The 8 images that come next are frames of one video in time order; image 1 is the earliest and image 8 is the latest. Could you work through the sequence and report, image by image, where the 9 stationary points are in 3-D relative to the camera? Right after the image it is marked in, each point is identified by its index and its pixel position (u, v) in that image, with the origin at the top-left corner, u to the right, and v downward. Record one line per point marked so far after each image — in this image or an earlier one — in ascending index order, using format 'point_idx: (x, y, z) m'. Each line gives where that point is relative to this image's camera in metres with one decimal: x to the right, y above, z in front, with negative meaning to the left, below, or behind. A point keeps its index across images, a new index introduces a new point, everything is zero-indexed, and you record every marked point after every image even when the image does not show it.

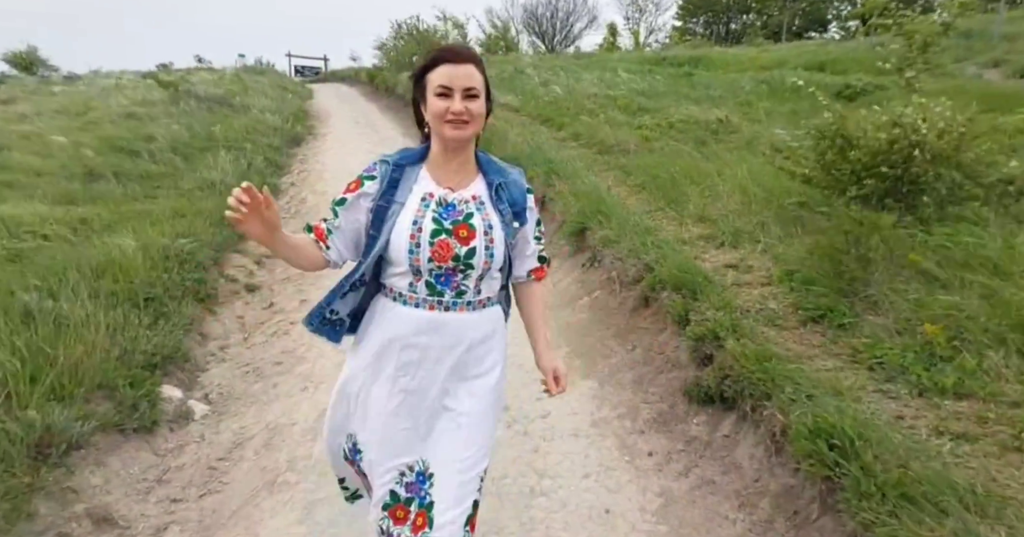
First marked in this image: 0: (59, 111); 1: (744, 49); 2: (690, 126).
0: (-12.2, +4.3, +14.9) m
1: (+8.1, +7.7, +19.5) m
2: (+2.9, +2.3, +8.8) m
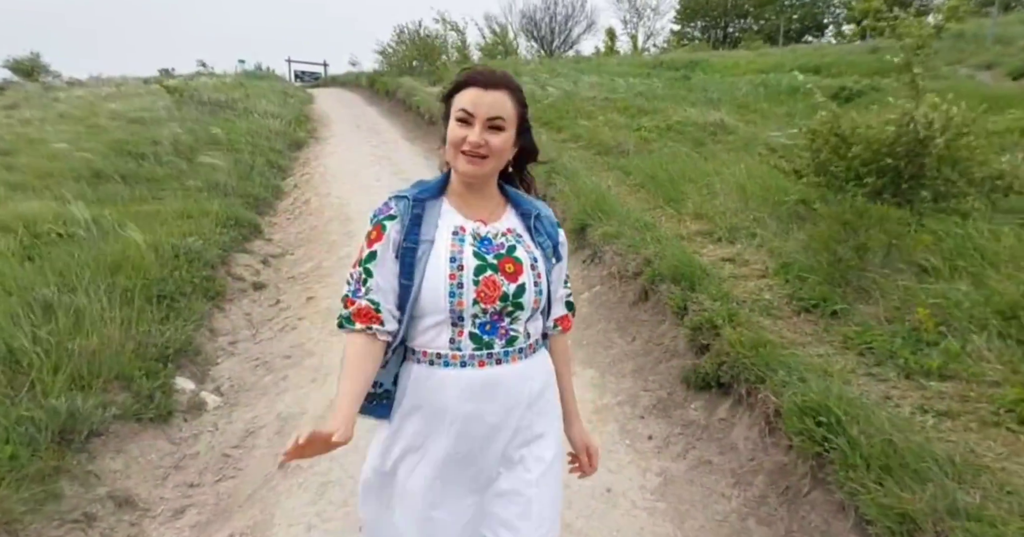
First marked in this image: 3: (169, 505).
0: (-12.2, +4.2, +15.1) m
1: (+8.1, +7.6, +19.7) m
2: (+2.9, +2.3, +9.0) m
3: (-2.0, -1.4, +3.3) m
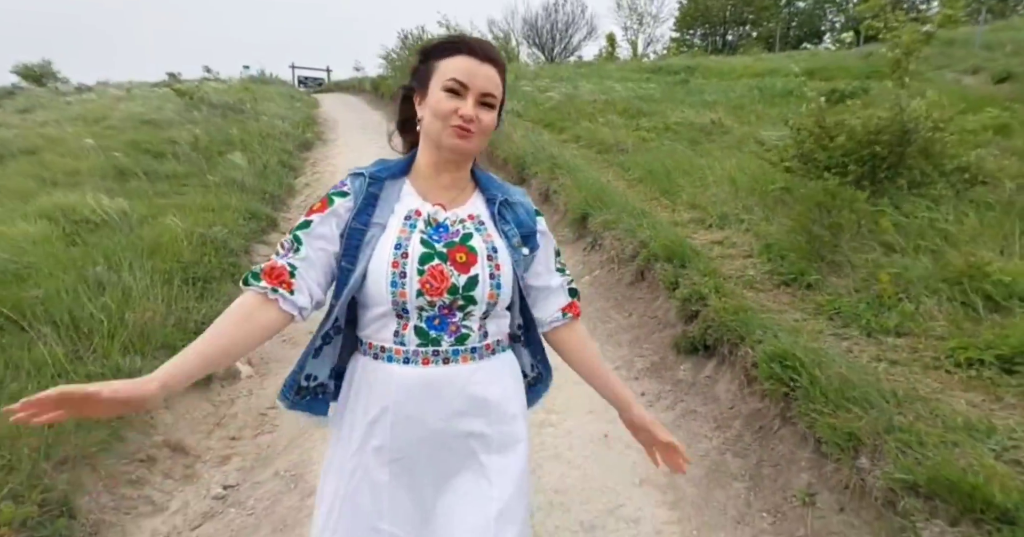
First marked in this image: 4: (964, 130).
0: (-12.1, +4.3, +15.5) m
1: (+8.2, +7.6, +20.2) m
2: (+2.9, +2.4, +9.4) m
3: (-2.0, -1.2, +3.7) m
4: (+5.4, +1.8, +6.6) m
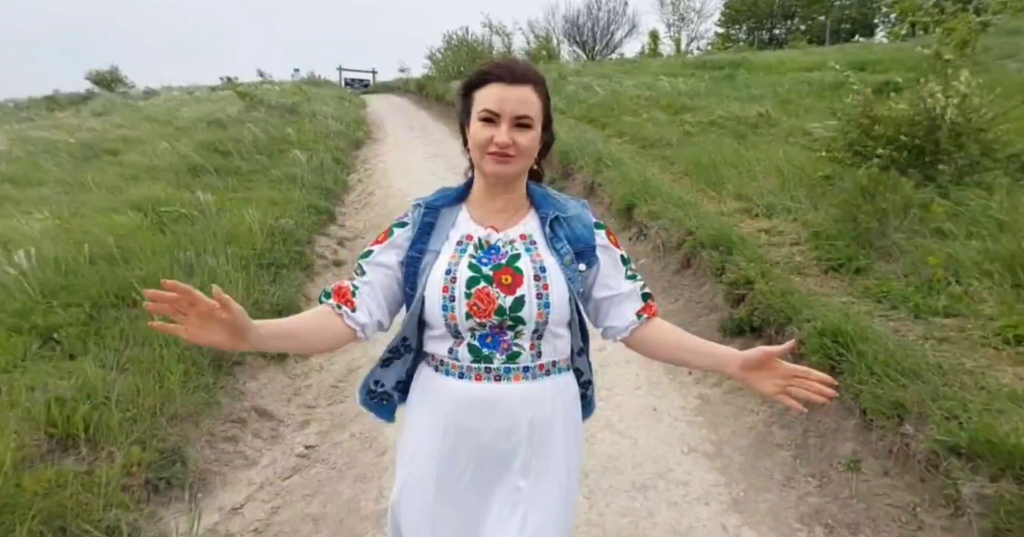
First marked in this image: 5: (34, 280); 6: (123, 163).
0: (-10.8, +4.5, +16.6) m
1: (+9.7, +7.7, +19.8) m
2: (+3.7, +2.5, +9.4) m
3: (-1.6, -1.1, +4.0) m
4: (+6.0, +1.9, +6.5) m
5: (-3.8, -0.1, +4.4) m
6: (-7.0, +1.9, +9.9) m
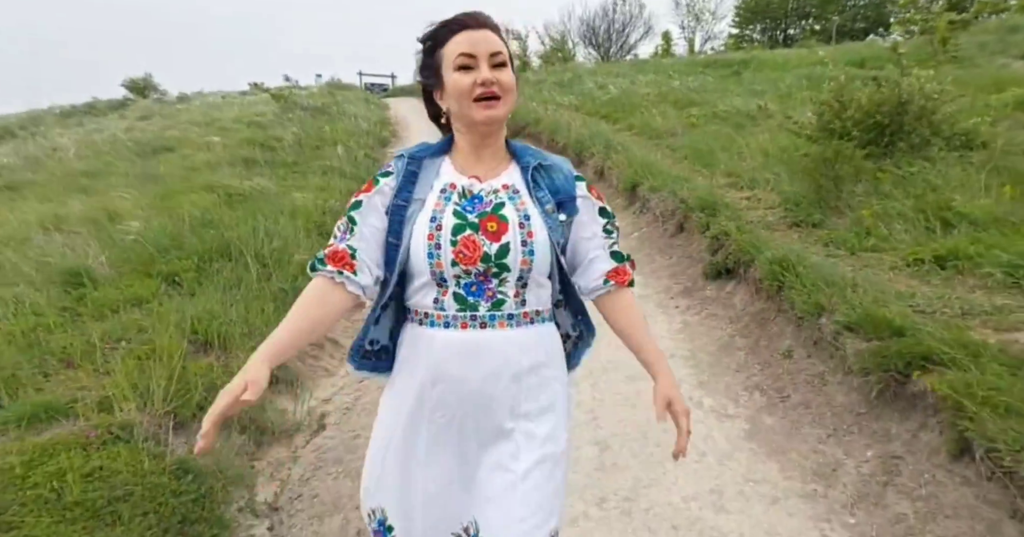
0: (-10.2, +4.8, +17.9) m
1: (+10.3, +8.1, +20.5) m
2: (+4.1, +2.9, +10.3) m
3: (-1.4, -0.7, +5.1) m
4: (+6.2, +2.3, +7.3) m
5: (-3.6, +0.3, +5.5) m
6: (-6.6, +2.3, +11.1) m
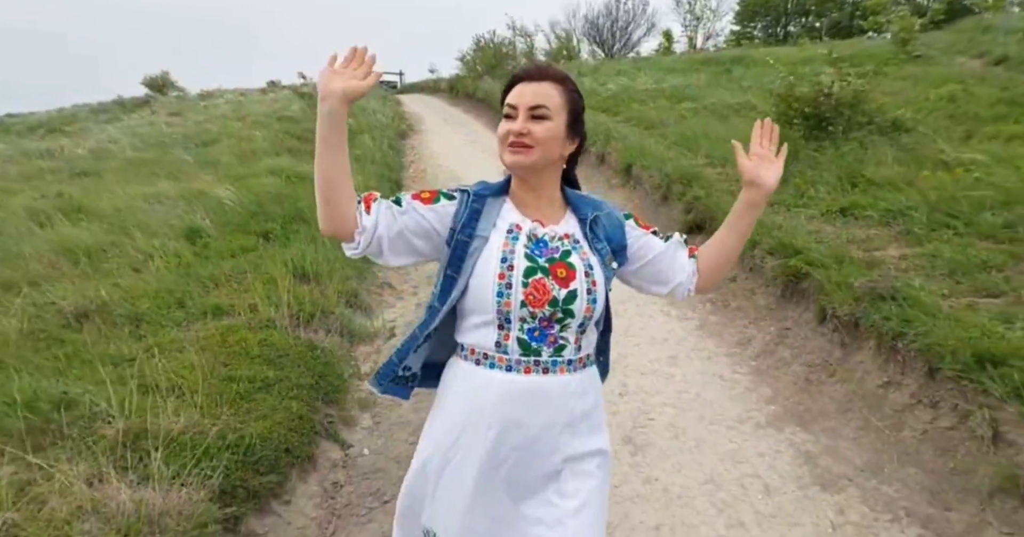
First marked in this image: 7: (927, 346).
0: (-9.9, +5.3, +19.4) m
1: (+10.7, +8.7, +21.7) m
2: (+4.3, +3.4, +11.6) m
3: (-1.2, -0.2, +6.5) m
4: (+6.5, +2.8, +8.6) m
5: (-3.4, +0.8, +6.9) m
6: (-6.3, +2.8, +12.6) m
7: (+2.1, -0.4, +2.8) m
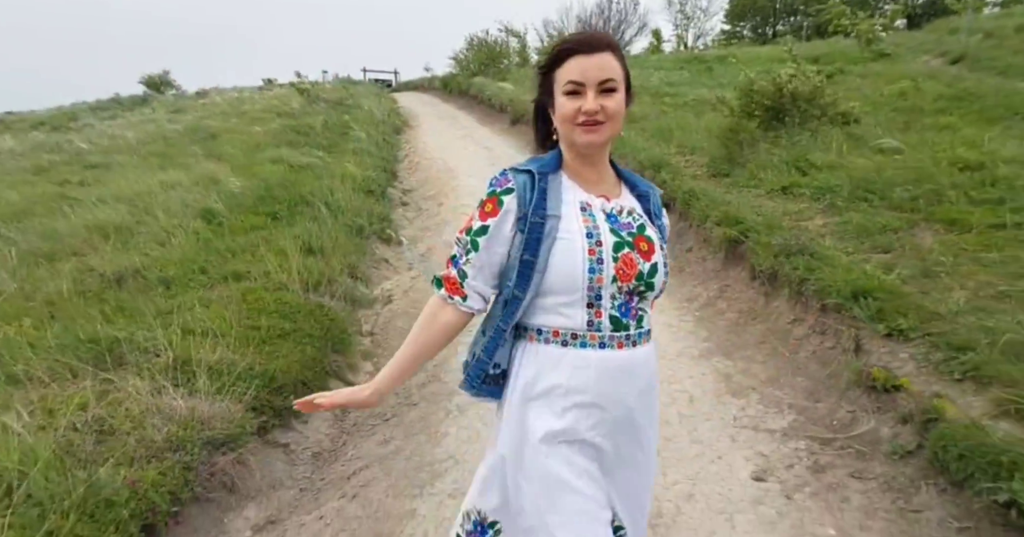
0: (-10.2, +5.6, +19.9) m
1: (+10.4, +9.0, +22.4) m
2: (+4.1, +3.7, +12.3) m
3: (-1.4, 0.0, +7.1) m
4: (+6.2, +3.1, +9.3) m
5: (-3.6, +1.0, +7.6) m
6: (-6.6, +3.0, +13.2) m
7: (+2.0, -0.1, +3.5) m
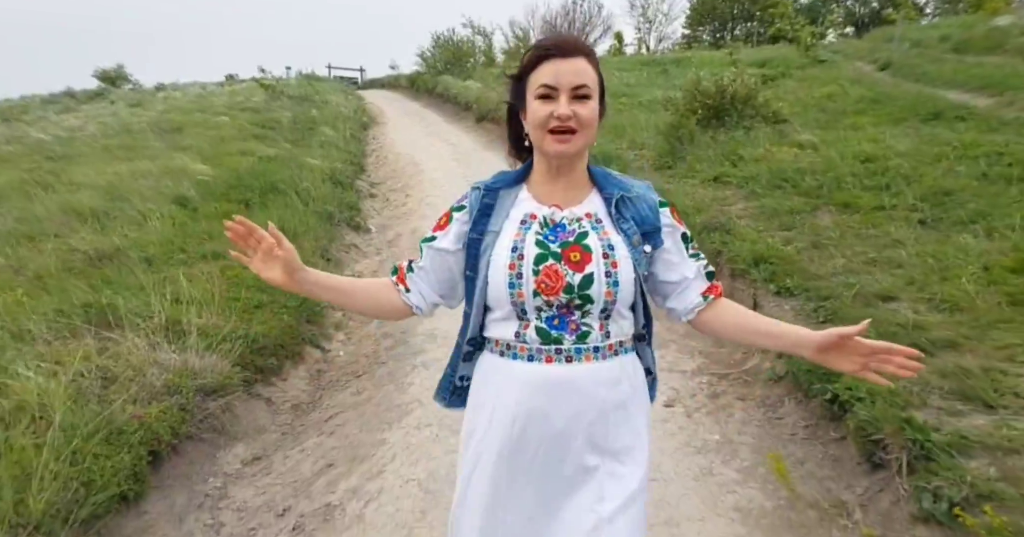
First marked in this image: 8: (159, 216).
0: (-11.5, +5.8, +19.8) m
1: (+8.9, +9.3, +23.5) m
2: (+3.2, +3.9, +13.0) m
3: (-1.9, +0.2, +7.6) m
4: (+5.6, +3.3, +10.2) m
5: (-4.1, +1.2, +7.9) m
6: (-7.5, +3.2, +13.3) m
7: (+1.6, +0.1, +4.1) m
8: (-4.0, +0.6, +6.4) m
